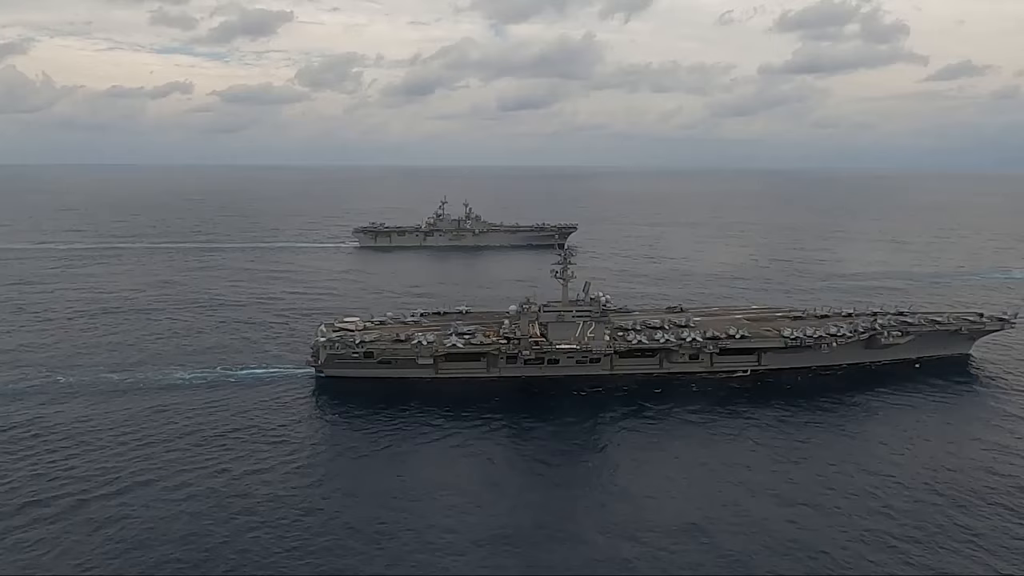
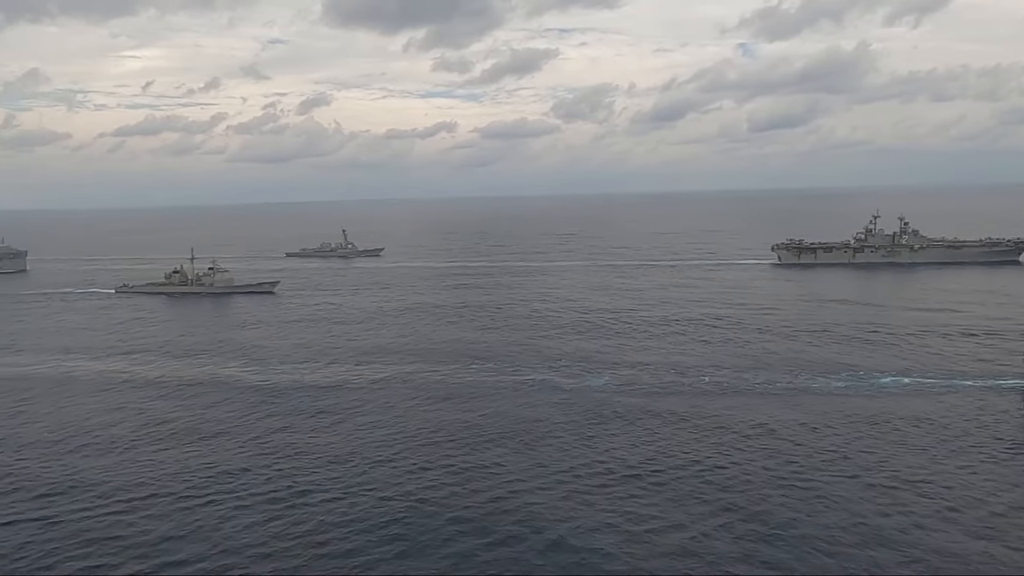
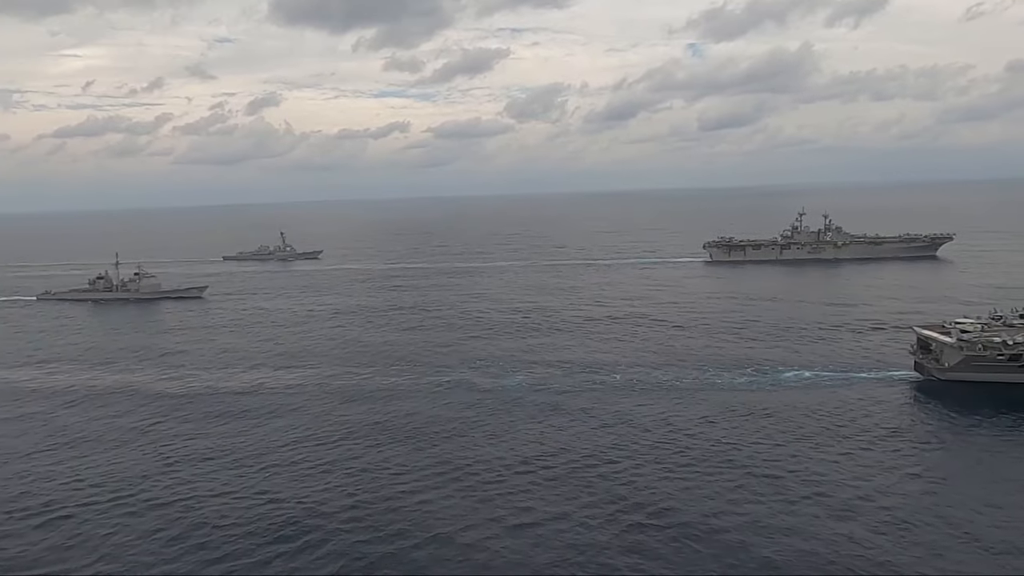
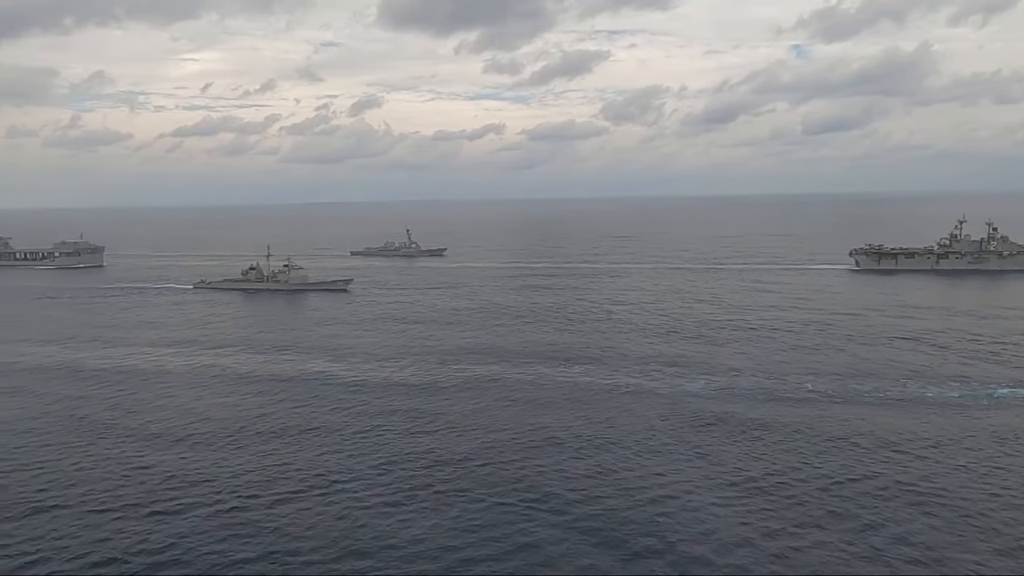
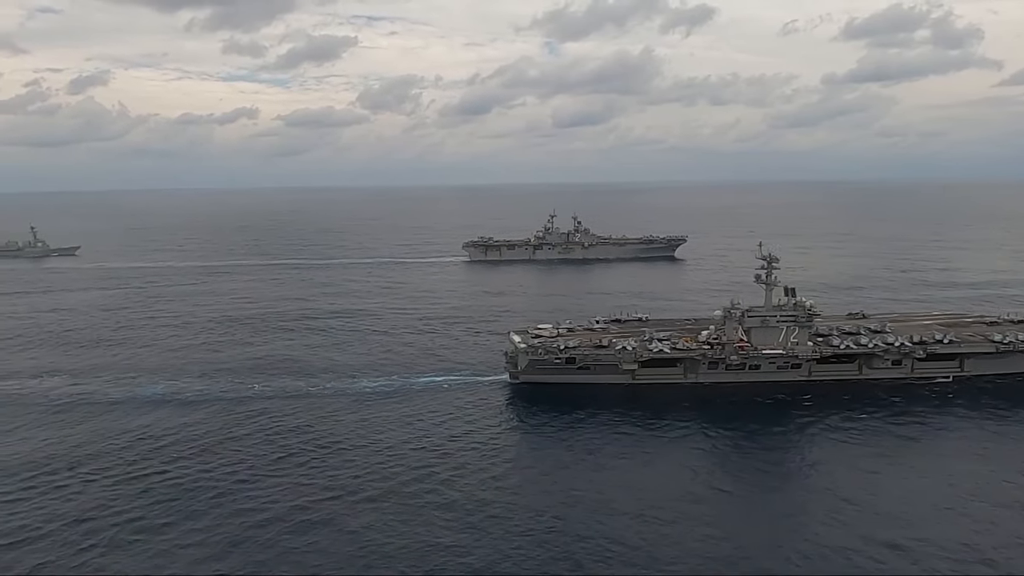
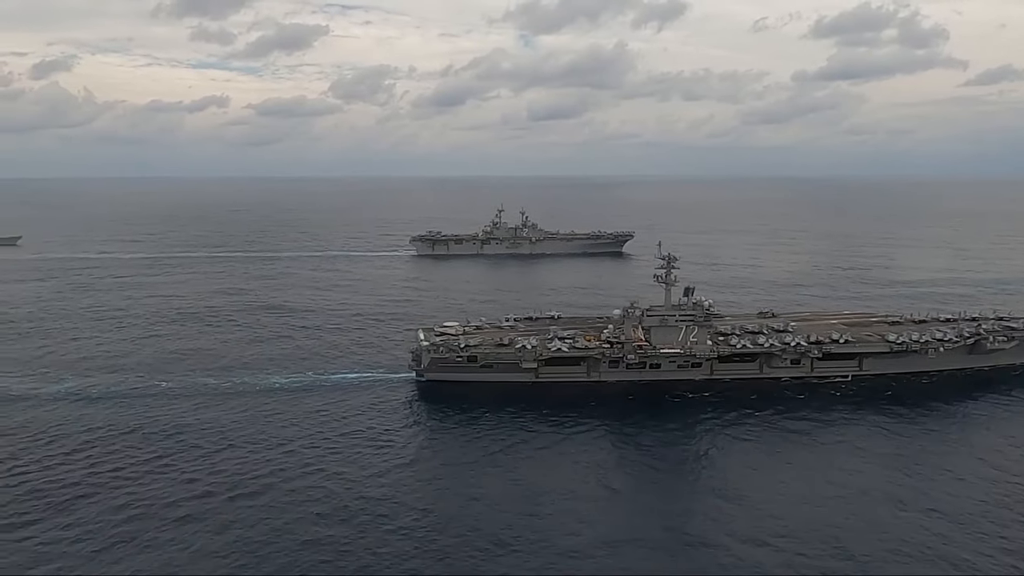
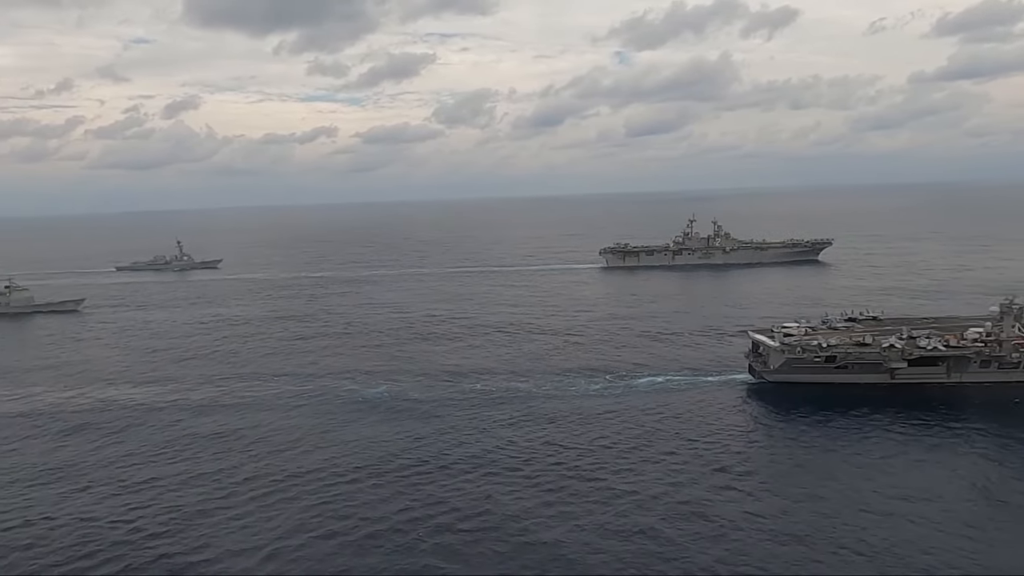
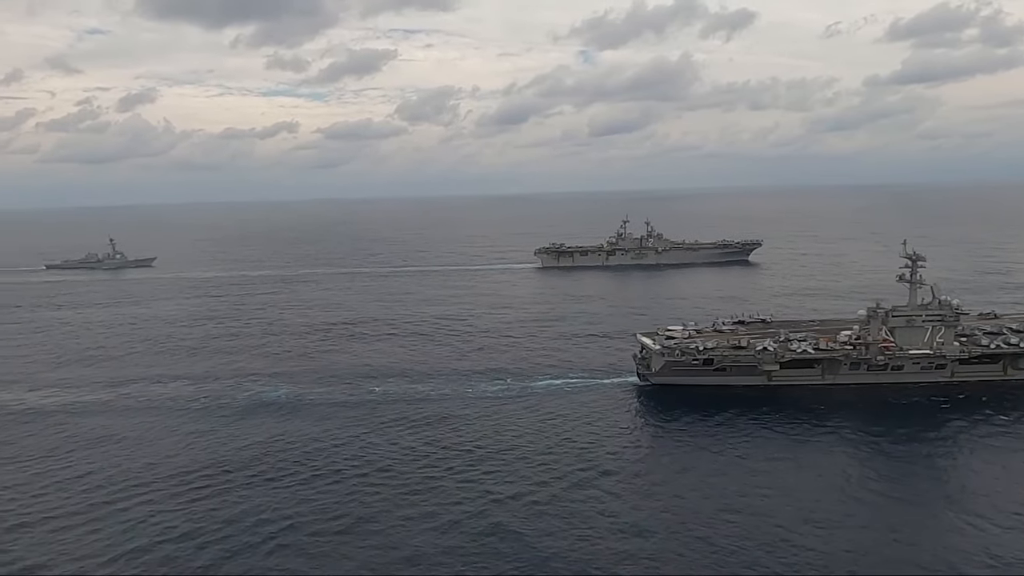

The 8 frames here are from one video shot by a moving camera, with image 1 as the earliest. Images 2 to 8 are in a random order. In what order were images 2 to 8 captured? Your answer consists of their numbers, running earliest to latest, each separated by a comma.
6, 5, 8, 7, 3, 2, 4
